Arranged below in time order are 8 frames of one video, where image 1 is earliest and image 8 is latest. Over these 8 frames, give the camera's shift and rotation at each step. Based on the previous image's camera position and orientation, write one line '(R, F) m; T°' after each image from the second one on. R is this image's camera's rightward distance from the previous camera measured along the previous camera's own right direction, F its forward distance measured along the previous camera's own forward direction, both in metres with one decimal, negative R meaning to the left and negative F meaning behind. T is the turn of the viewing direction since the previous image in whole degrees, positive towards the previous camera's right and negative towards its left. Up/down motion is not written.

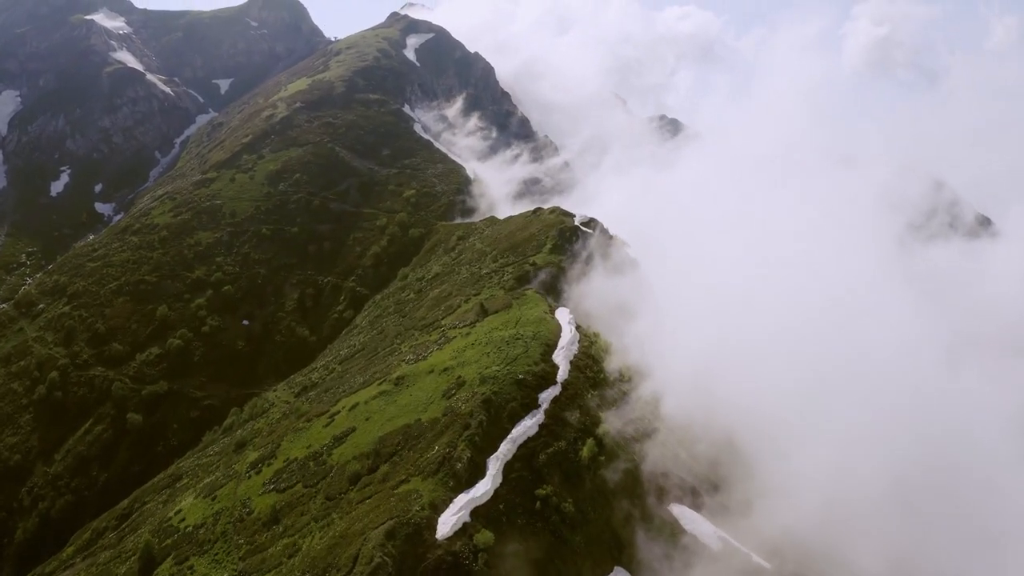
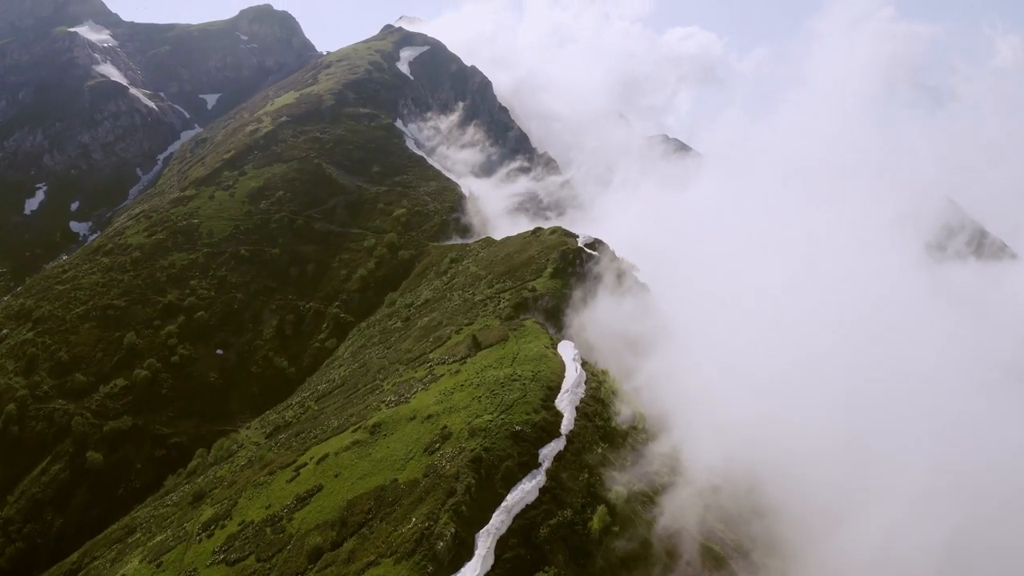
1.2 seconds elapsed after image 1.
(+0.3, +10.4) m; 0°
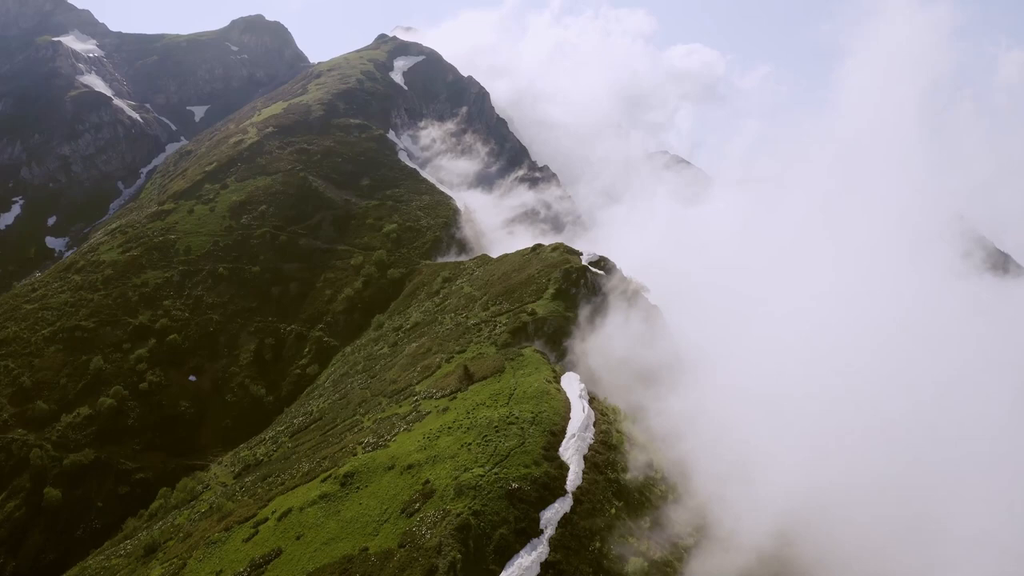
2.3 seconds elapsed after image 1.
(+0.2, +9.1) m; 0°
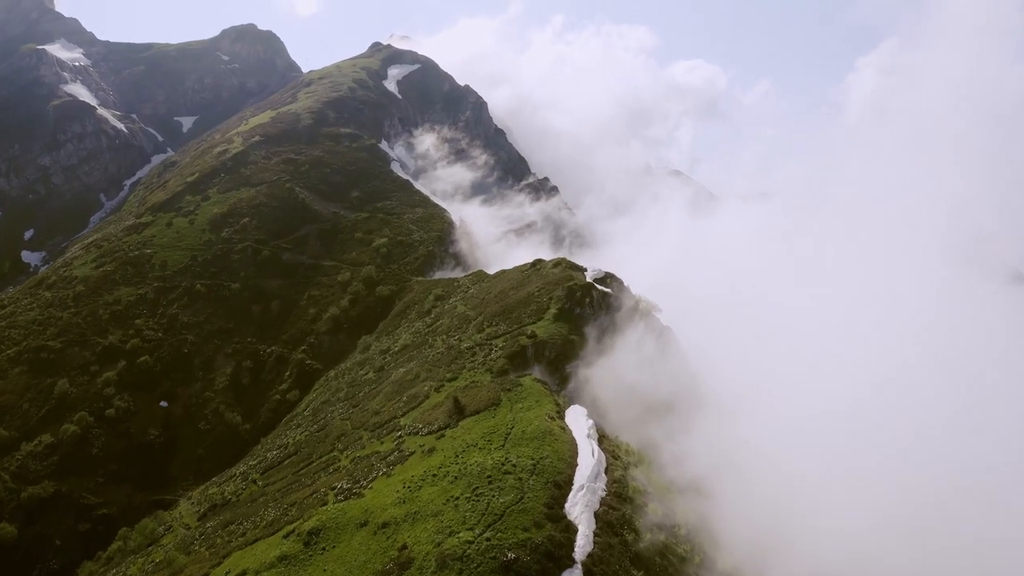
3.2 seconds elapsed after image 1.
(+0.1, +8.1) m; 0°
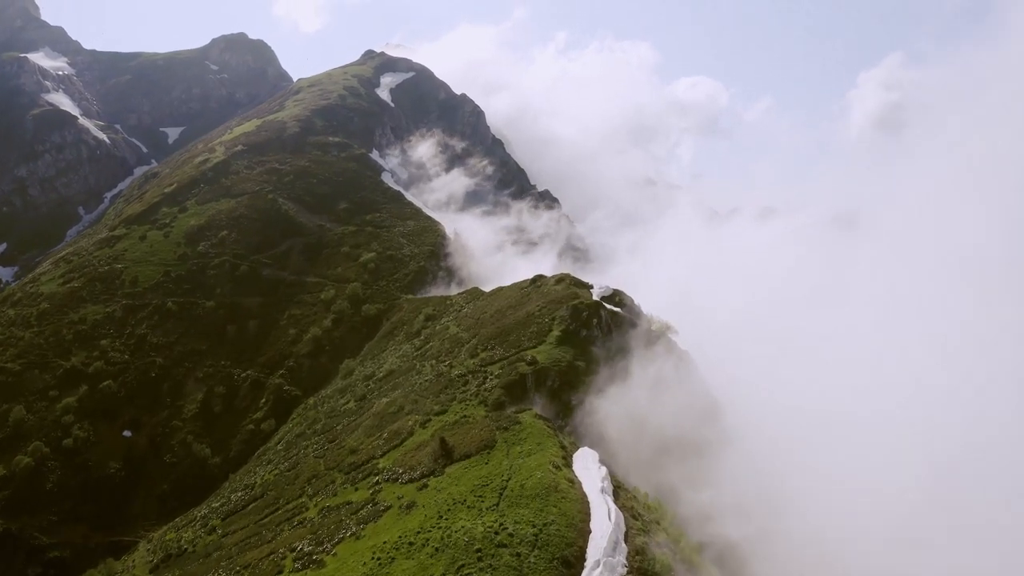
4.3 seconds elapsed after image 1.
(+0.1, +8.7) m; 0°
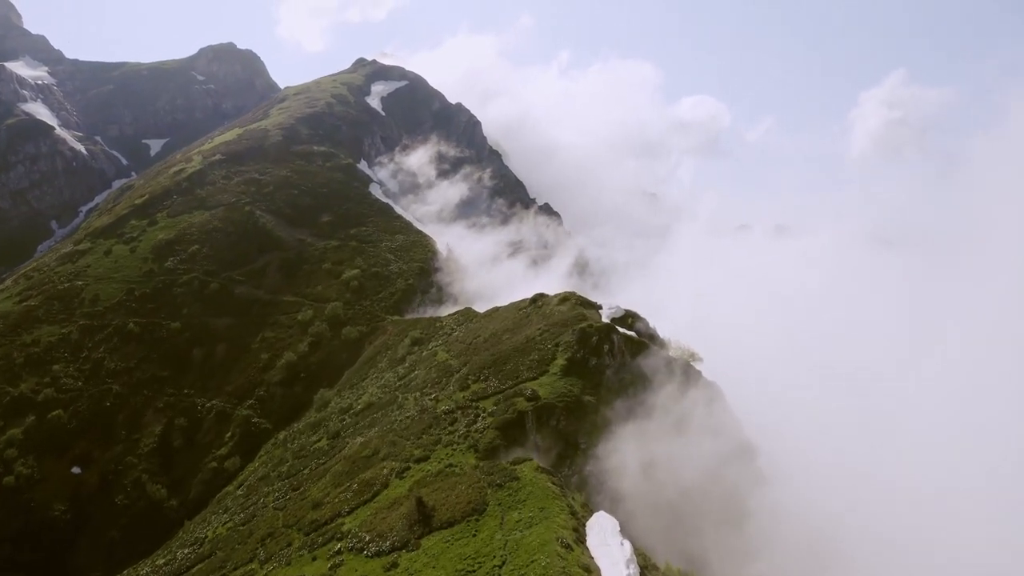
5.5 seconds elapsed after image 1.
(+0.1, +9.6) m; 0°
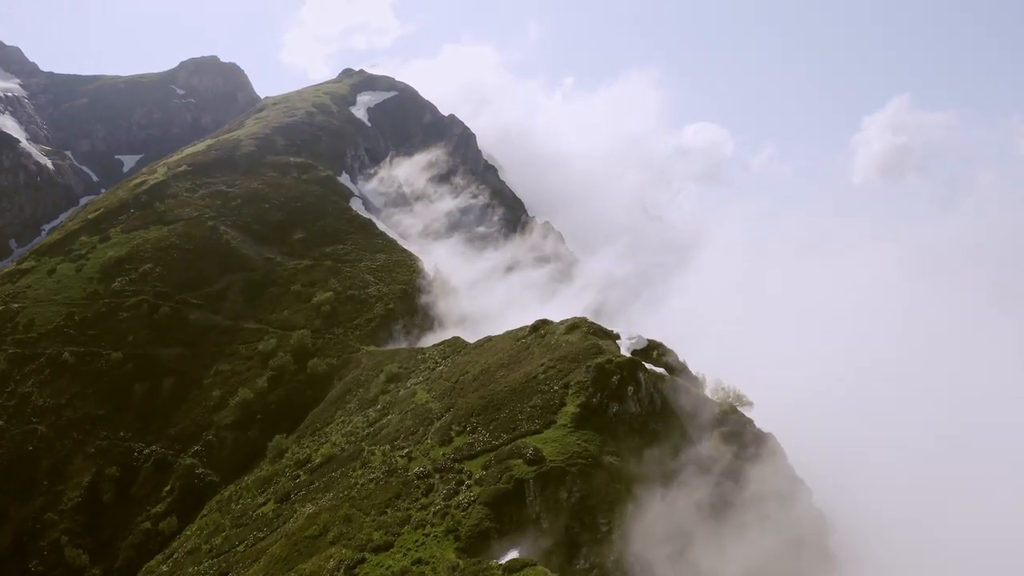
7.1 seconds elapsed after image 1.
(+0.1, +12.6) m; 0°
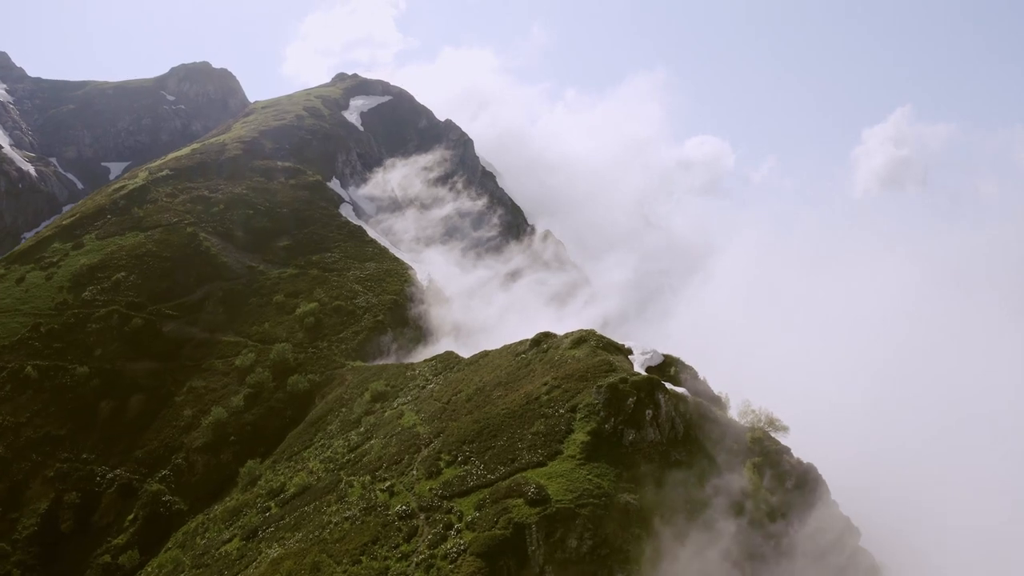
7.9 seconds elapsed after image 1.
(0.0, +5.8) m; 0°
